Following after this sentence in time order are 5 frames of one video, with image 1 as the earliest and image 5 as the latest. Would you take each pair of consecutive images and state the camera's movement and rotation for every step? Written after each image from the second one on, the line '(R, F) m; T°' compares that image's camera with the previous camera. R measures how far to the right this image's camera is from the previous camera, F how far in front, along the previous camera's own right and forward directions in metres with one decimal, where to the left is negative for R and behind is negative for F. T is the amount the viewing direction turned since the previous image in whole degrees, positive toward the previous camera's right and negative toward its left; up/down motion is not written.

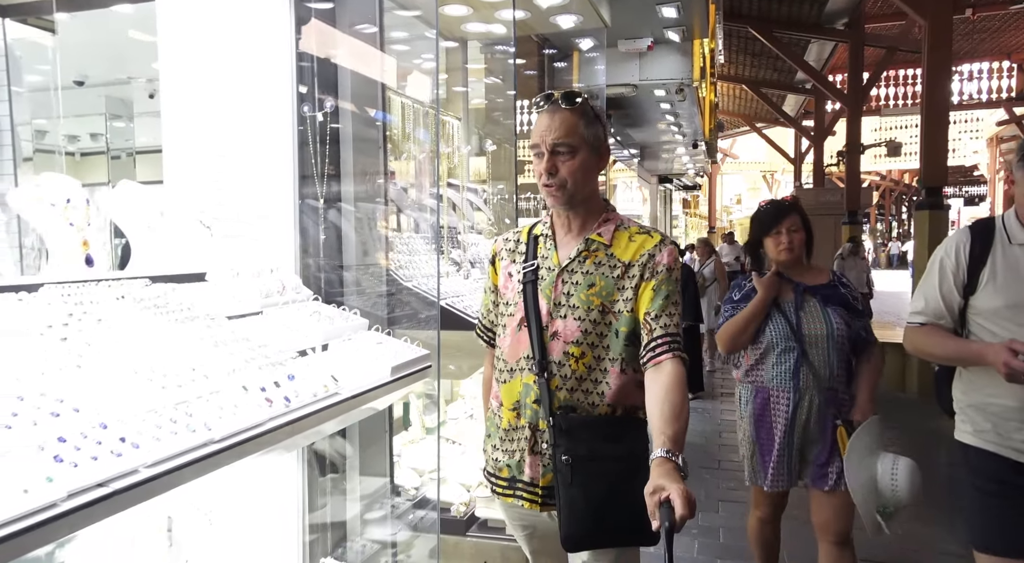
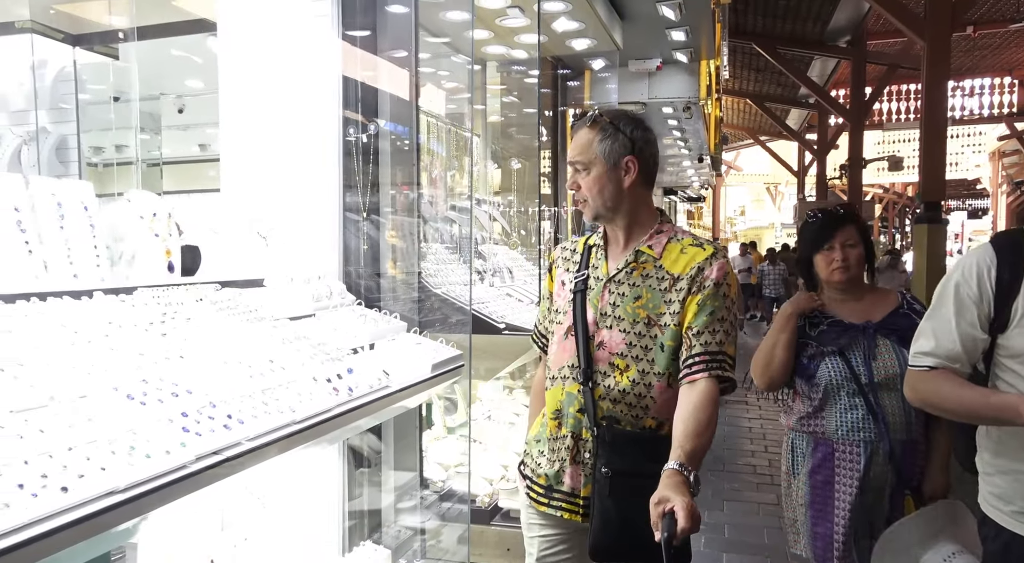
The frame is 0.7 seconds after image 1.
(-0.1, -0.2) m; 0°
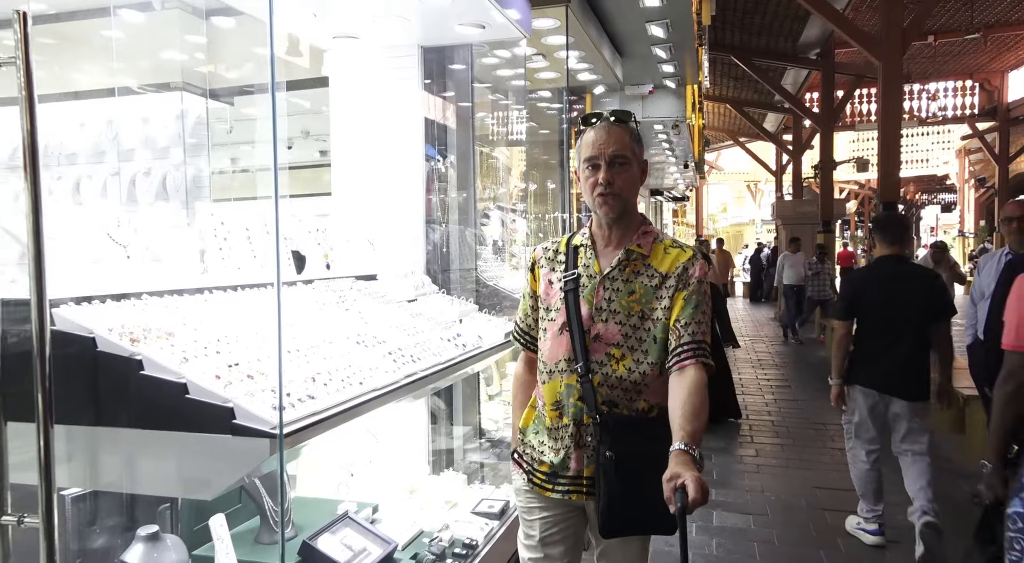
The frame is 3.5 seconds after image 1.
(-0.3, -0.9) m; +1°
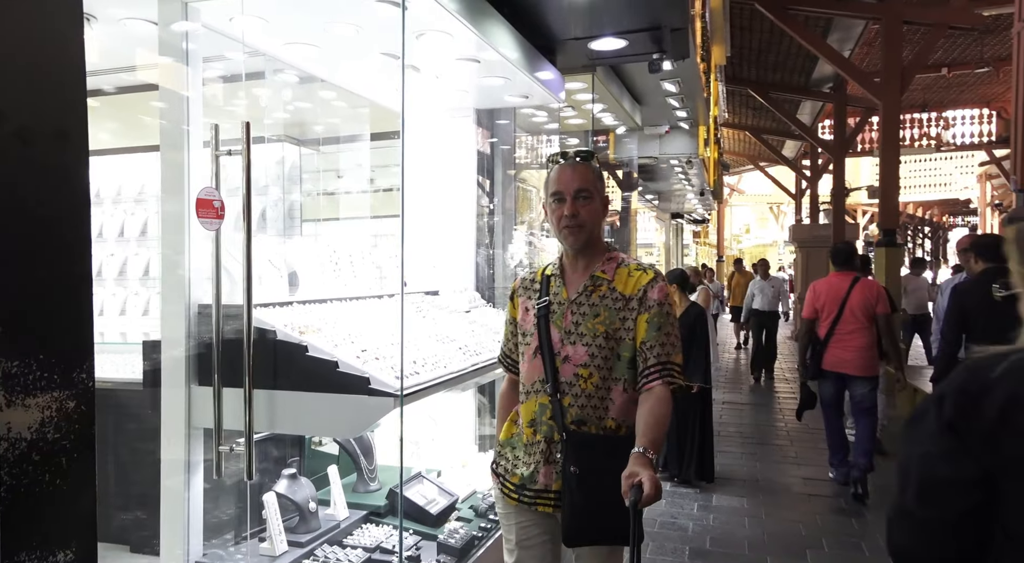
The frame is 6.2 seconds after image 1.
(-0.1, -0.8) m; -2°
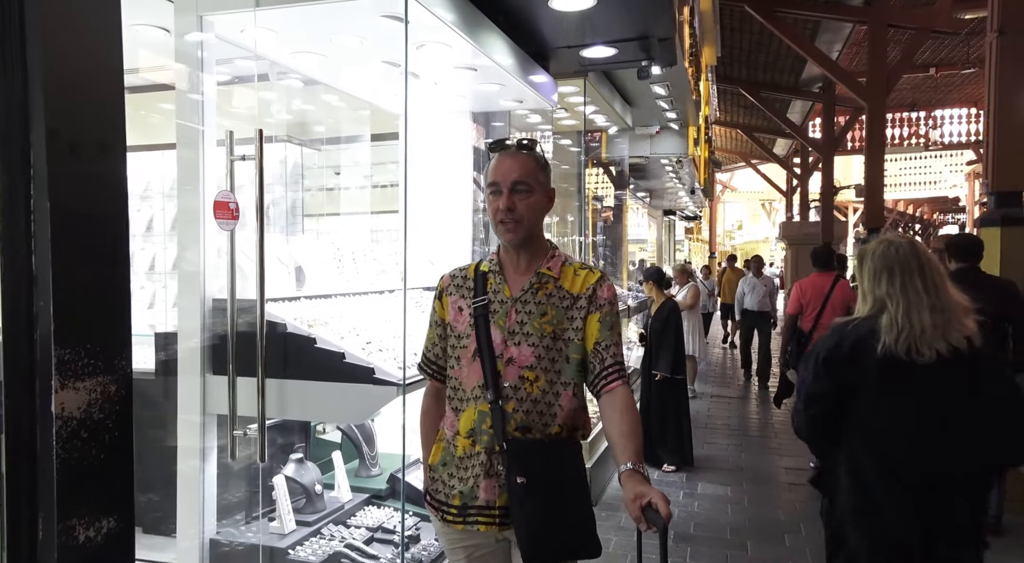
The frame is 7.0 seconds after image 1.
(0.0, -0.2) m; 0°
